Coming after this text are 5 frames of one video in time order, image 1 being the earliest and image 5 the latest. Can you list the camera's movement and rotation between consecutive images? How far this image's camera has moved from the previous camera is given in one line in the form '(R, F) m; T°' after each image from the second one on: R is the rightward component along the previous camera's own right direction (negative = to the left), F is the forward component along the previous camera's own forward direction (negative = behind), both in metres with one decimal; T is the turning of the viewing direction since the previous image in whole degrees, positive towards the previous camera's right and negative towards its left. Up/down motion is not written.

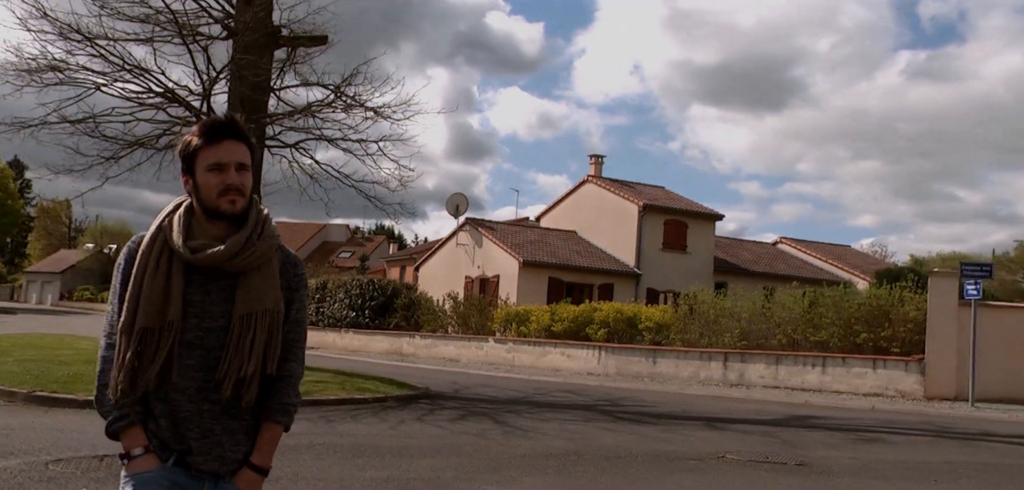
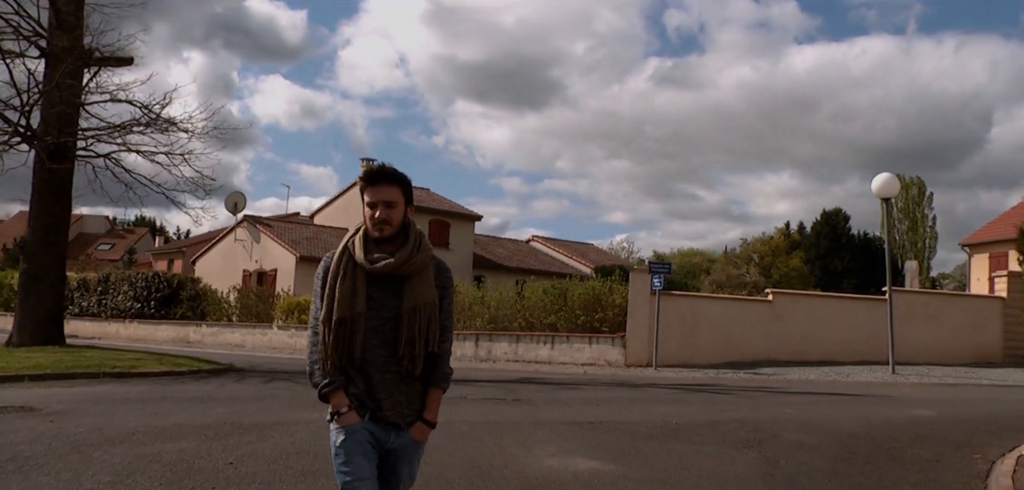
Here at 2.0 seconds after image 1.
(-0.6, -3.4) m; +17°
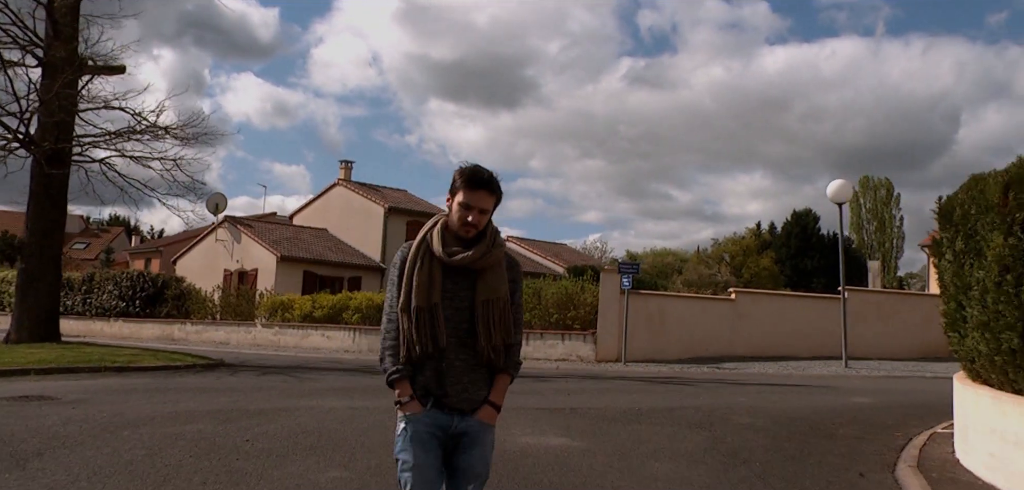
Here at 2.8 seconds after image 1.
(-0.1, -1.0) m; +2°
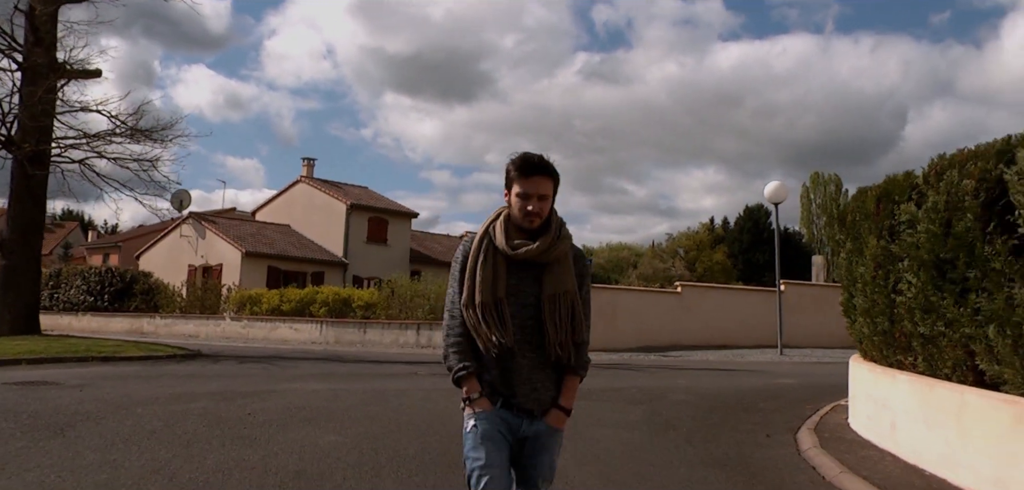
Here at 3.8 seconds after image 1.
(-0.1, -1.3) m; +3°
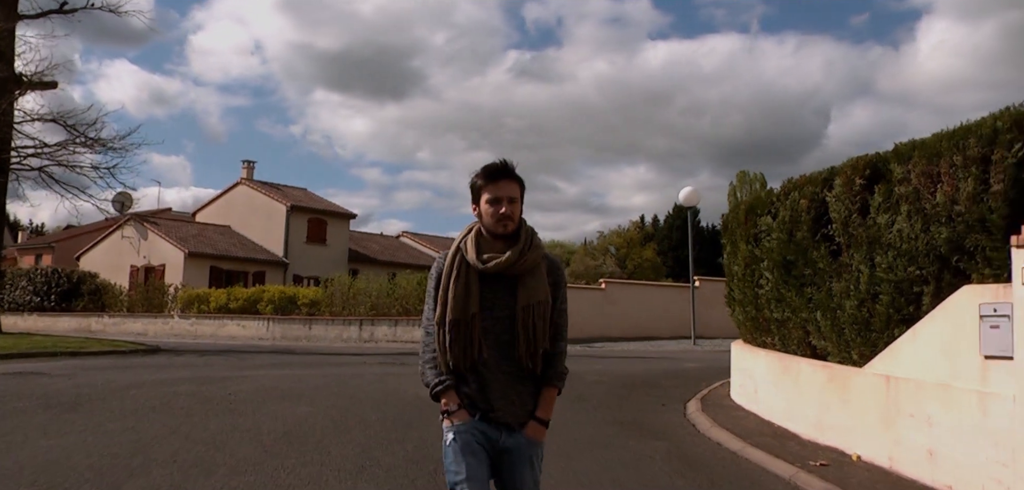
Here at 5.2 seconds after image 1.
(-0.1, -1.8) m; +5°
